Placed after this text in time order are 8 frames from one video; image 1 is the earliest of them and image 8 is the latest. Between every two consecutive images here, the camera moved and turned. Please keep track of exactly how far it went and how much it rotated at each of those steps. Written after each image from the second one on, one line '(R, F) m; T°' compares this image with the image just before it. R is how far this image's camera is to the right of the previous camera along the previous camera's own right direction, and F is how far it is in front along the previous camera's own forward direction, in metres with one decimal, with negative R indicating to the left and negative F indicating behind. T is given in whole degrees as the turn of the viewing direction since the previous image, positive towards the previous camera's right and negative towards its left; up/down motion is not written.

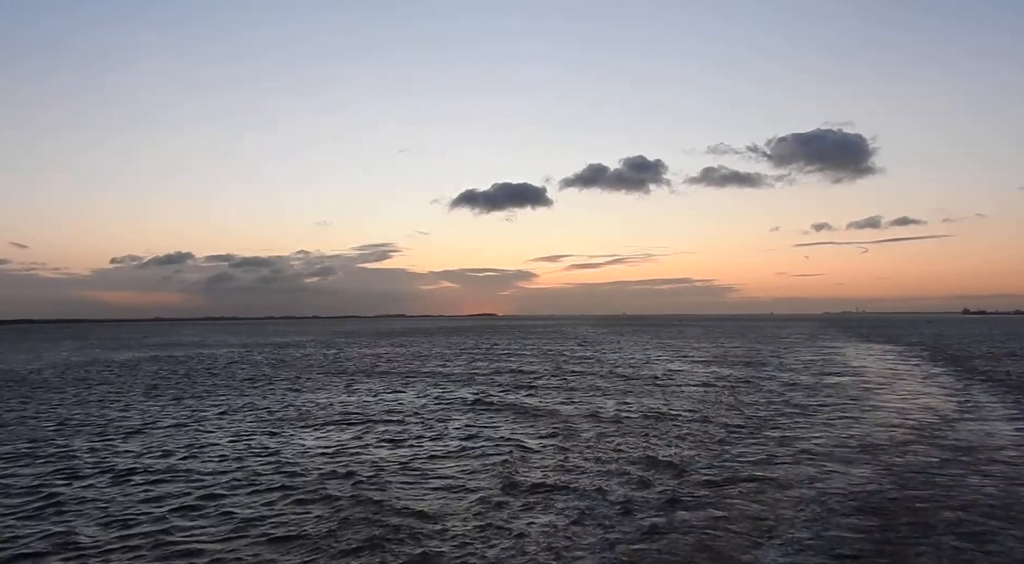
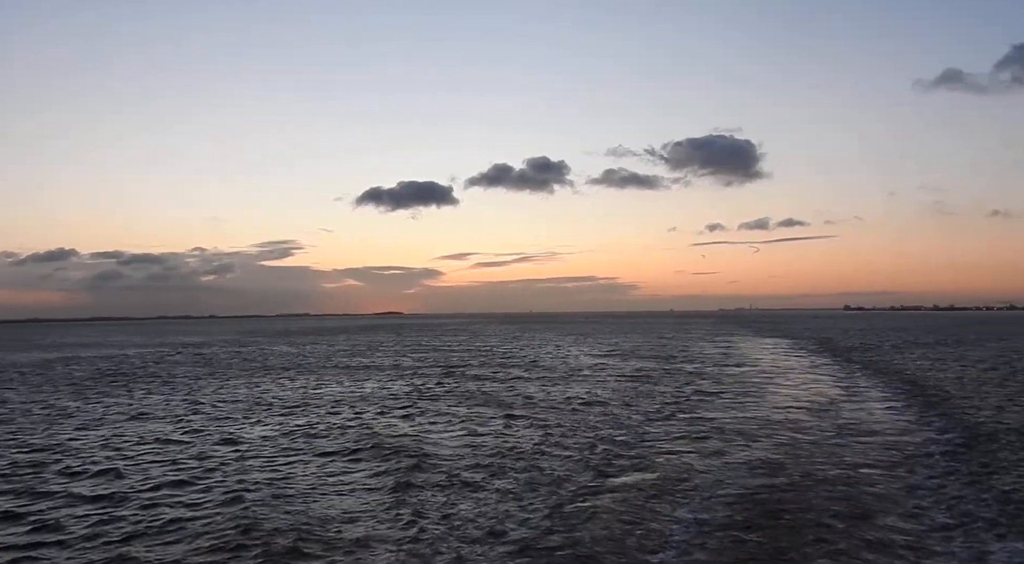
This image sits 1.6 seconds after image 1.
(-0.7, -0.9) m; +7°
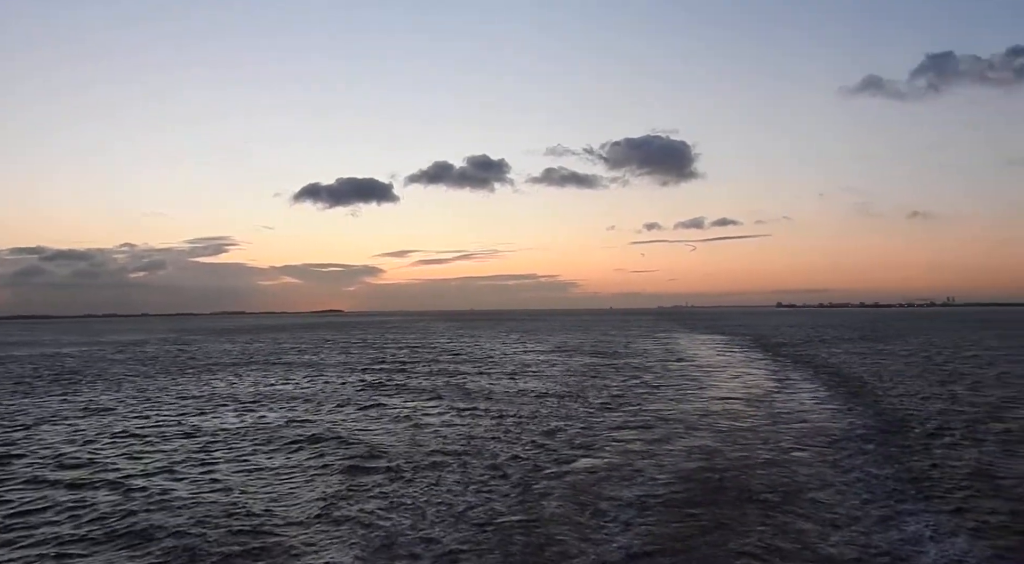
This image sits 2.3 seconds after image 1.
(-0.3, -0.3) m; +5°
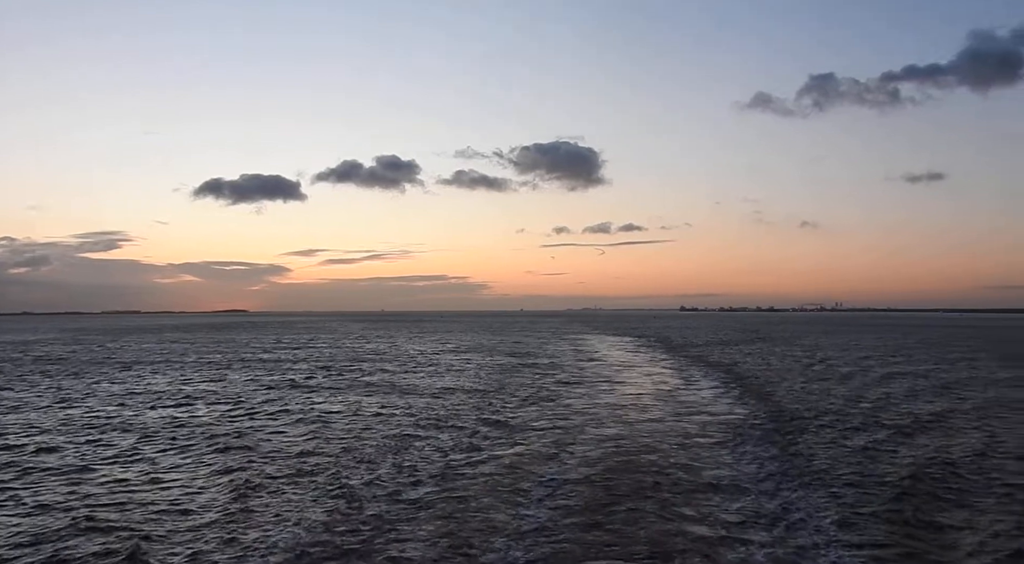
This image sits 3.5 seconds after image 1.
(-0.5, -0.4) m; +7°
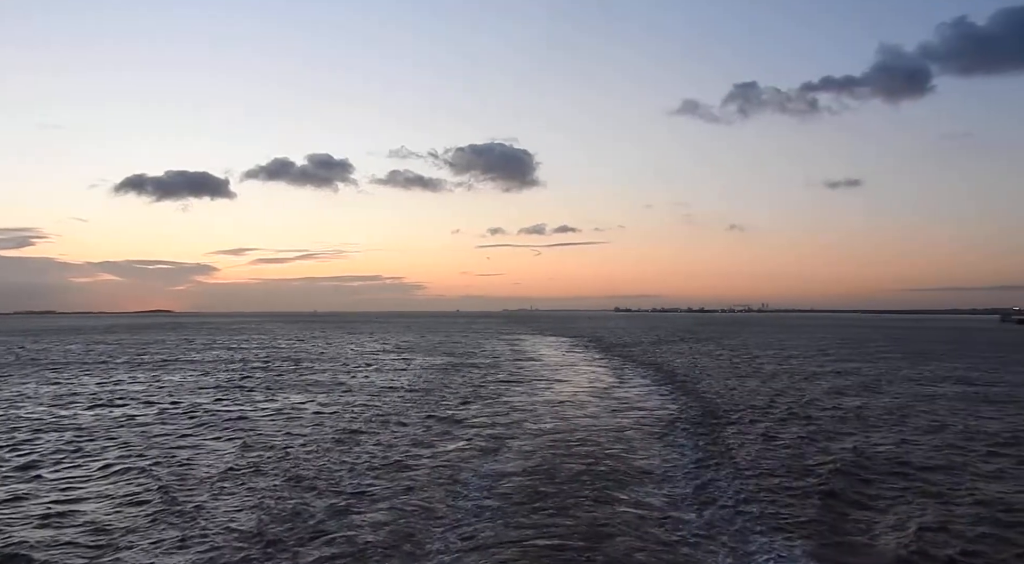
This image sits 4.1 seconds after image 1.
(-0.2, -0.1) m; +5°
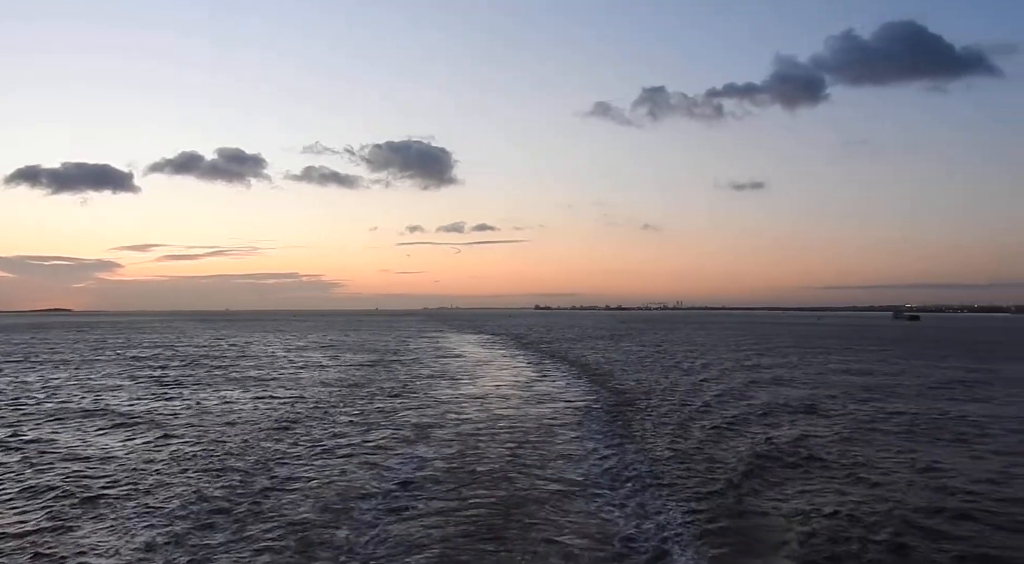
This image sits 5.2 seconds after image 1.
(-0.3, -0.3) m; +6°
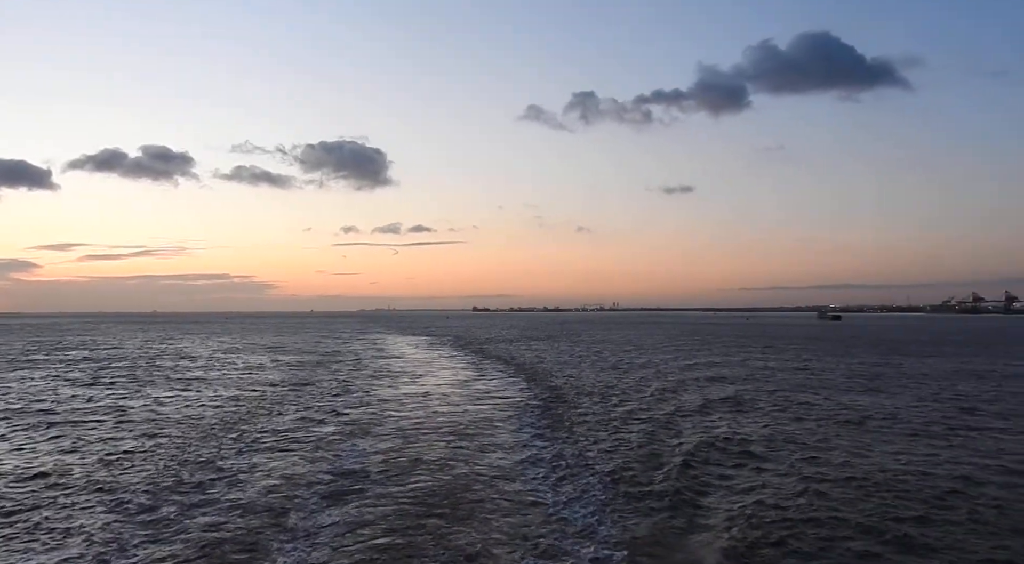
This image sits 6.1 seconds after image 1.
(-0.2, -0.6) m; +5°
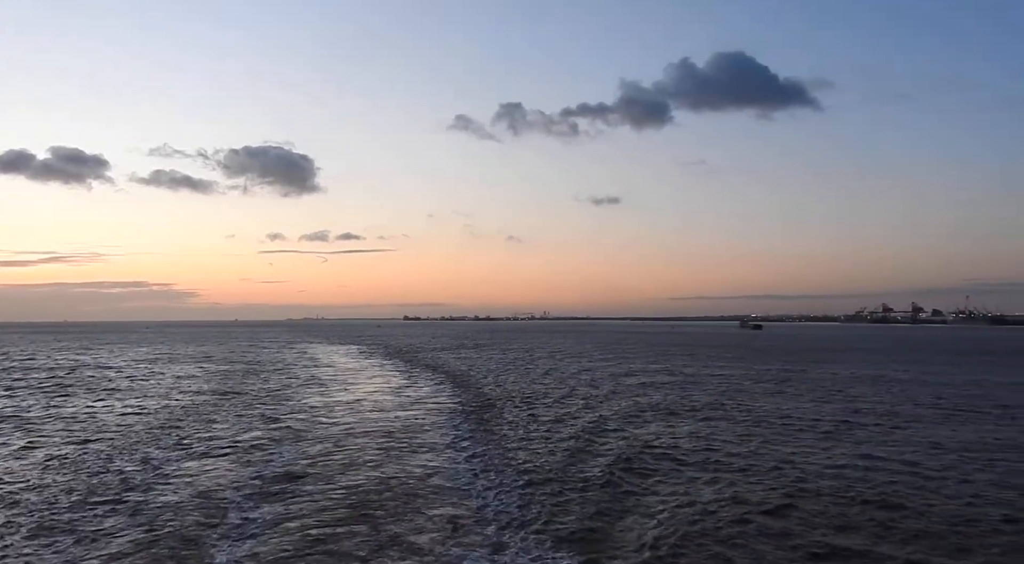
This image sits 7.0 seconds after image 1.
(-0.1, -0.4) m; +5°
